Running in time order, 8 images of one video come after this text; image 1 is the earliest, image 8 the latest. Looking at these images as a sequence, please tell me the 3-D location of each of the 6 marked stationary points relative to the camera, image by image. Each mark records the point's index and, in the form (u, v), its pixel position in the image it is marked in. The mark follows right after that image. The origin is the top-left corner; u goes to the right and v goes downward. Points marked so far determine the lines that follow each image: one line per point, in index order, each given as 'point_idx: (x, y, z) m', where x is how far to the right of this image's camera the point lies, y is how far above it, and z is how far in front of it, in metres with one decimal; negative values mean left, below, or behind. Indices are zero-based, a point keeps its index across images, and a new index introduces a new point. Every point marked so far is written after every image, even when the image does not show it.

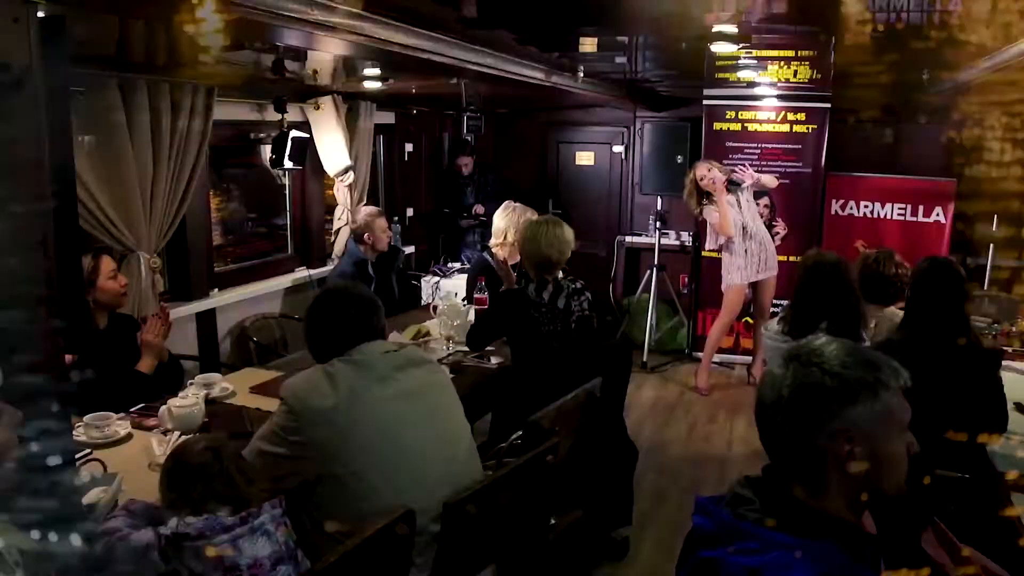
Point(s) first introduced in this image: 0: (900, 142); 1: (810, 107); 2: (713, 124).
0: (+2.4, +0.9, +5.9) m
1: (+1.8, +1.1, +5.5) m
2: (+1.2, +1.0, +5.6) m
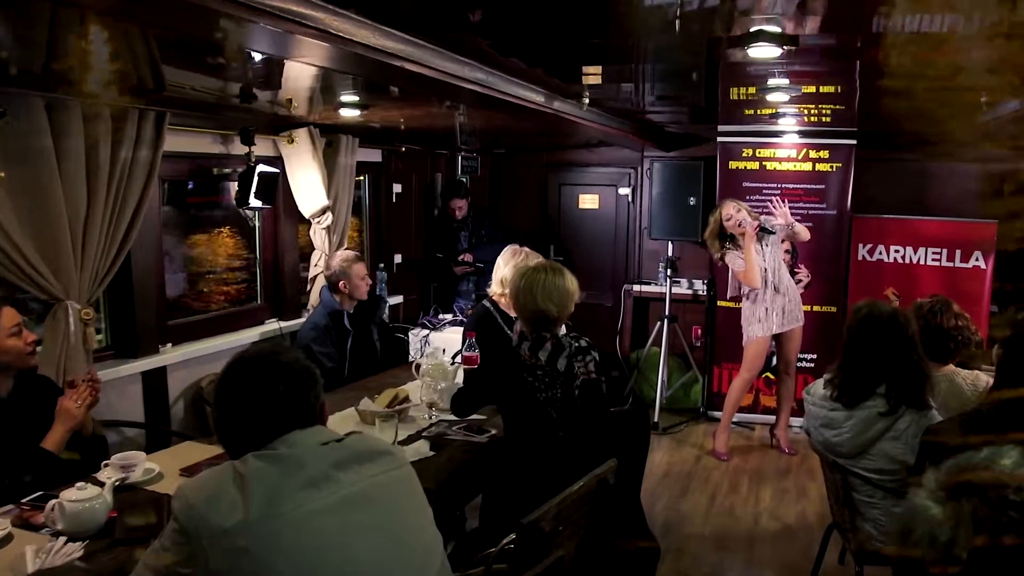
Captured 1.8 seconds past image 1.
0: (+2.4, +0.6, +5.4) m
1: (+1.8, +0.8, +5.1) m
2: (+1.2, +0.7, +5.2) m
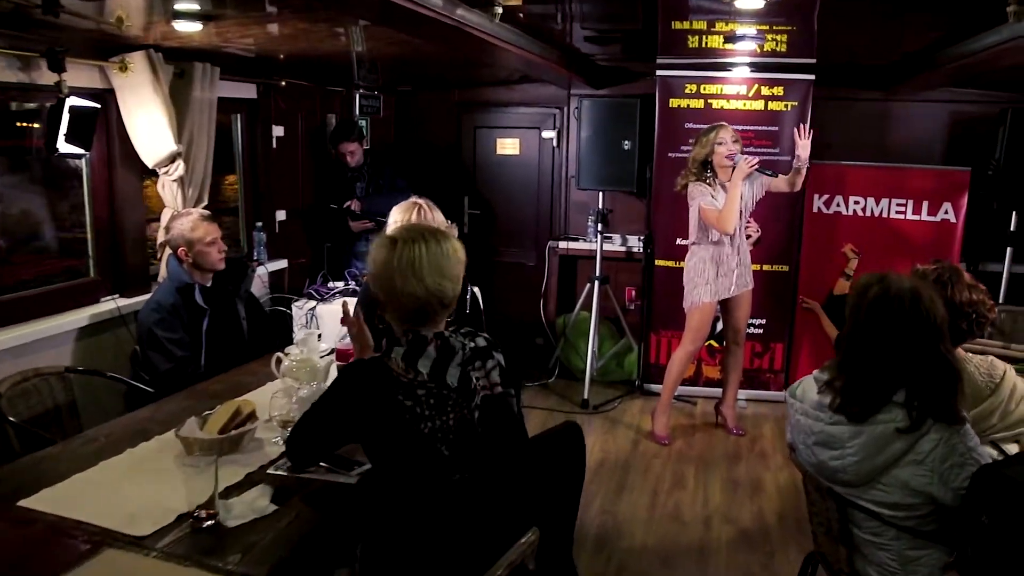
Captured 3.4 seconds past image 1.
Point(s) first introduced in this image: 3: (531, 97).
0: (+2.0, +0.8, +4.8) m
1: (+1.3, +1.0, +4.4) m
2: (+0.8, +0.9, +4.5) m
3: (+0.1, +1.1, +5.4) m
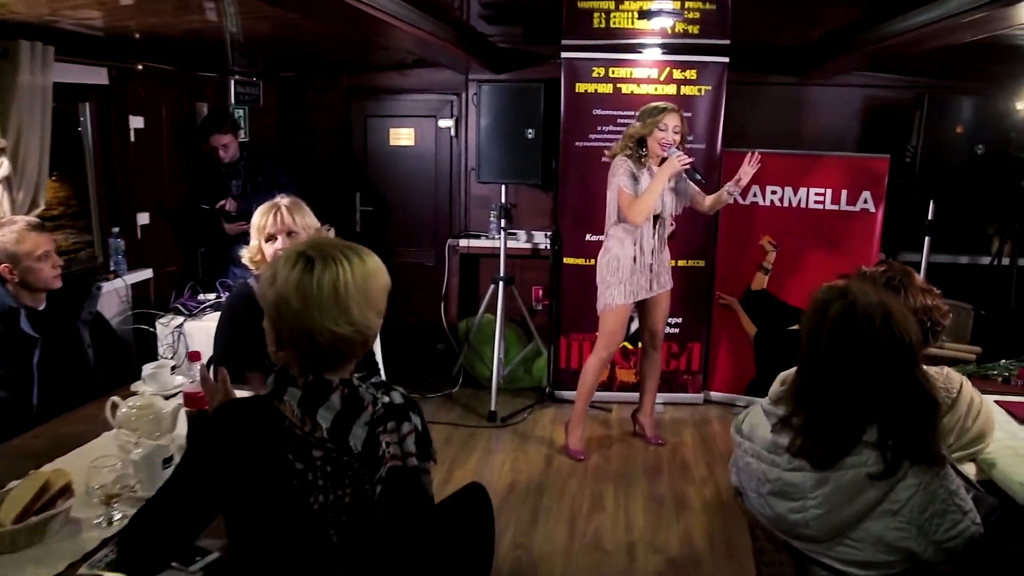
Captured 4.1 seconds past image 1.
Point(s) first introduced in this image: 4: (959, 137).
0: (+1.4, +0.9, +4.6) m
1: (+0.8, +1.0, +4.1) m
2: (+0.3, +0.9, +4.1) m
3: (-0.5, +1.1, +5.0) m
4: (+2.0, +0.7, +4.1) m
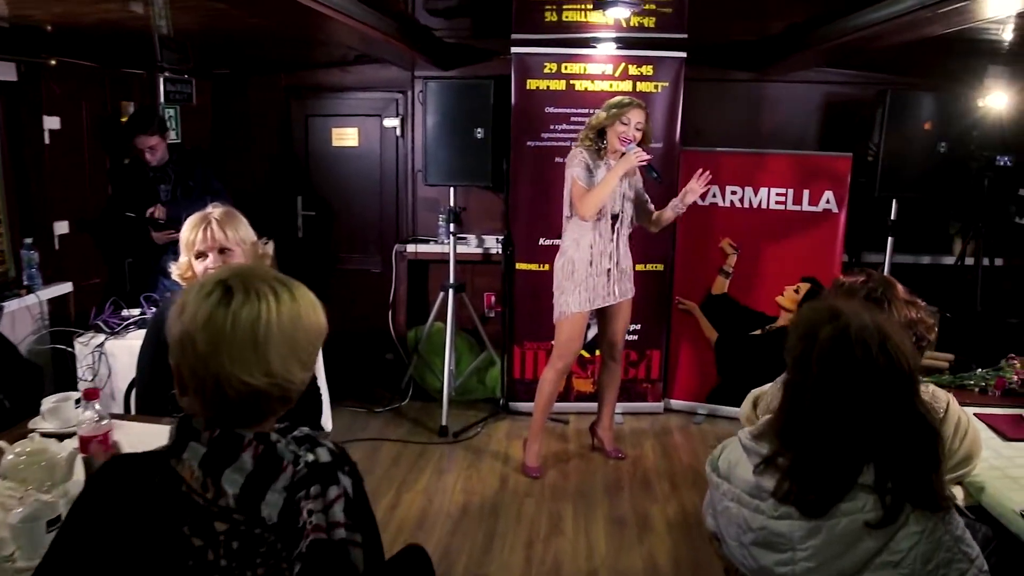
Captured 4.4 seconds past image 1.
0: (+1.2, +0.9, +4.4) m
1: (+0.6, +1.0, +3.9) m
2: (+0.1, +0.9, +3.9) m
3: (-0.7, +1.1, +4.7) m
4: (+1.8, +0.7, +4.0) m
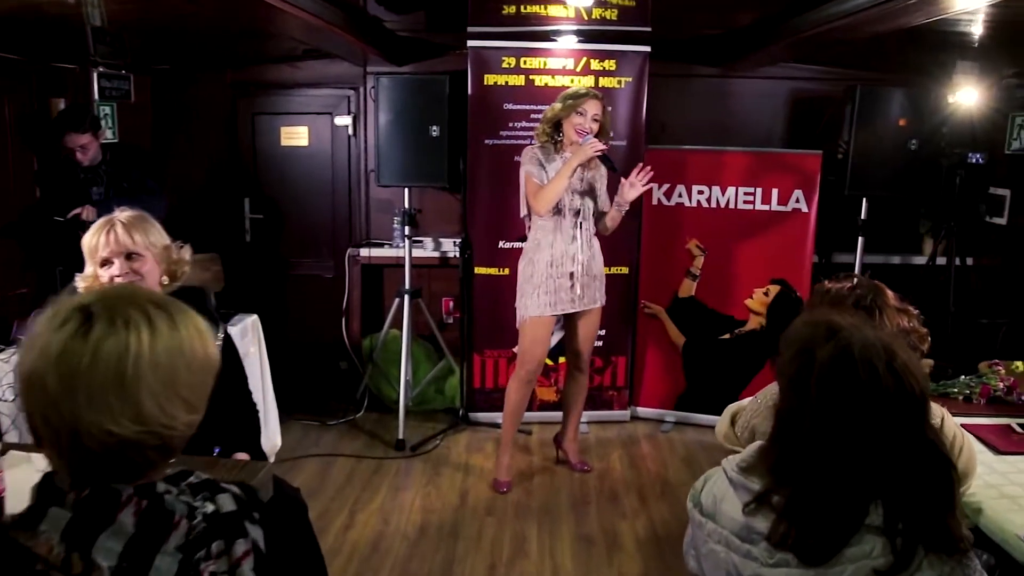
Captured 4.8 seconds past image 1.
0: (+1.0, +0.8, +4.3) m
1: (+0.4, +1.0, +3.8) m
2: (-0.1, +0.8, +3.7) m
3: (-0.9, +1.0, +4.5) m
4: (+1.6, +0.7, +3.9) m
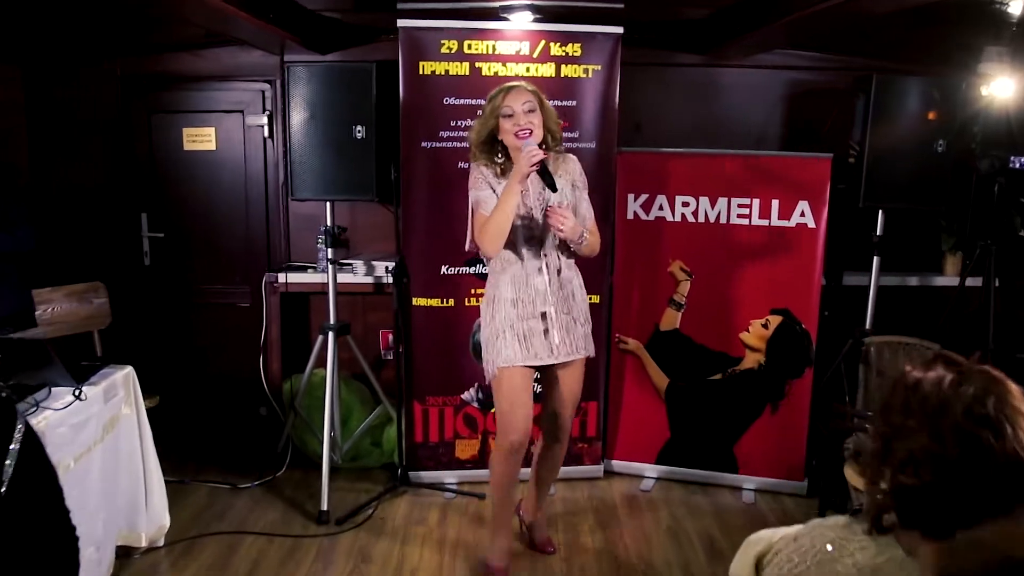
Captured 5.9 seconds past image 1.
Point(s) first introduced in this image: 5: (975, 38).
0: (+0.8, +0.7, +3.6) m
1: (+0.2, +0.8, +3.1) m
2: (-0.3, +0.7, +3.0) m
3: (-1.1, +0.9, +3.8) m
4: (+1.4, +0.6, +3.2) m
5: (+1.8, +1.0, +3.6) m
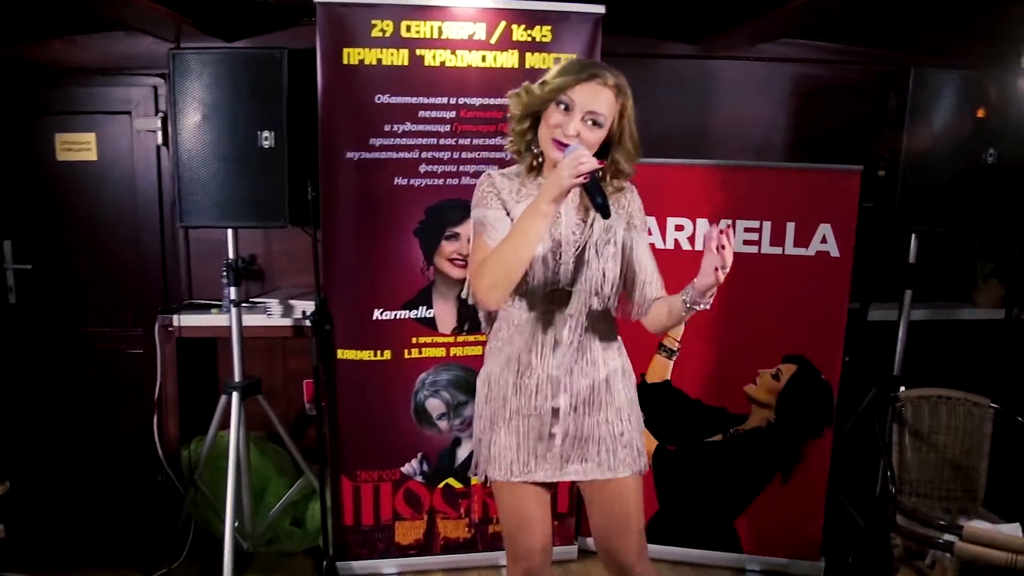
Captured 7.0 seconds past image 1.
0: (+0.6, +0.6, +3.0) m
1: (+0.1, +0.7, +2.4) m
2: (-0.4, +0.6, +2.3) m
3: (-1.3, +0.7, +3.0) m
4: (+1.3, +0.4, +2.6) m
5: (+1.6, +0.9, +3.0) m
